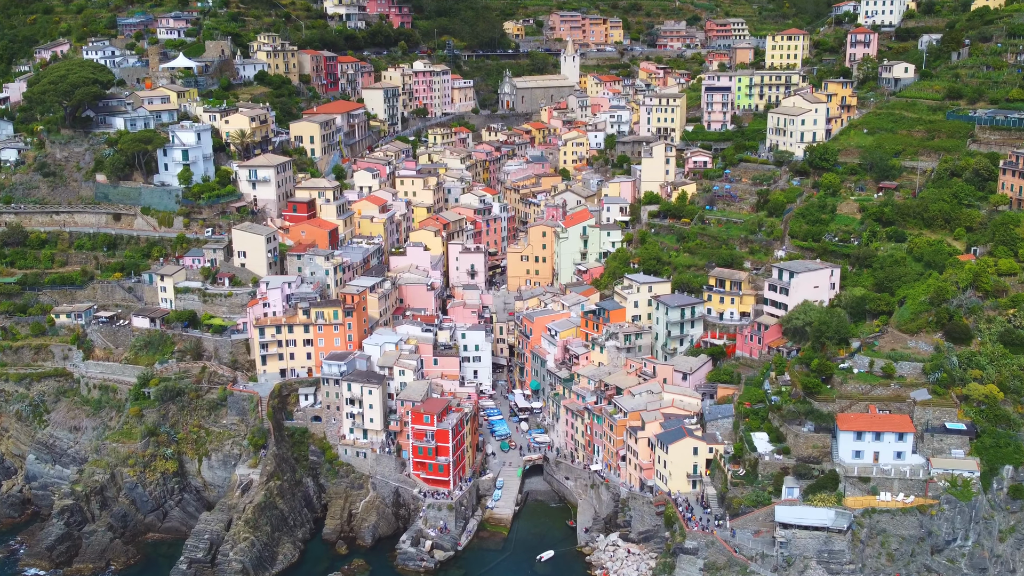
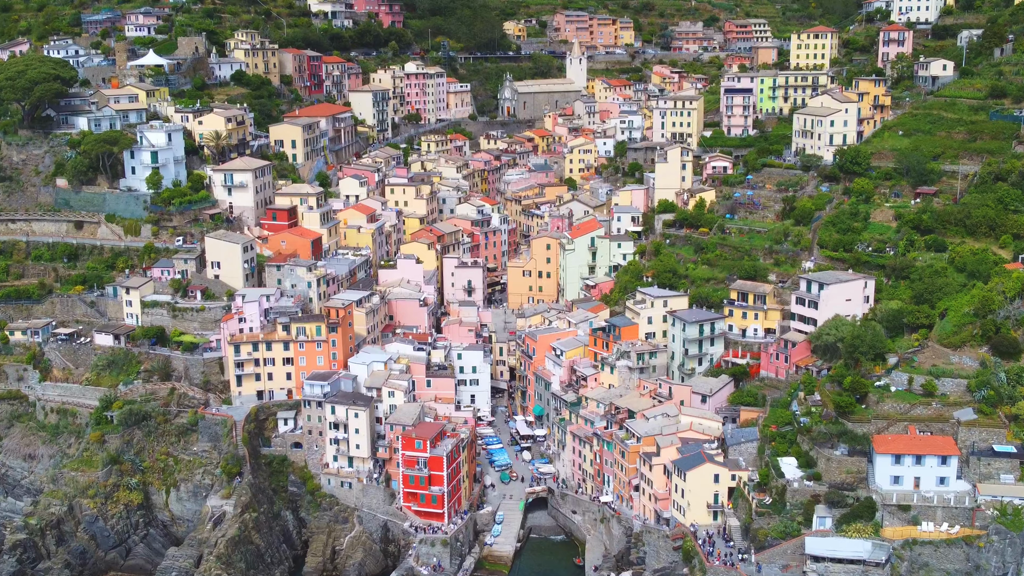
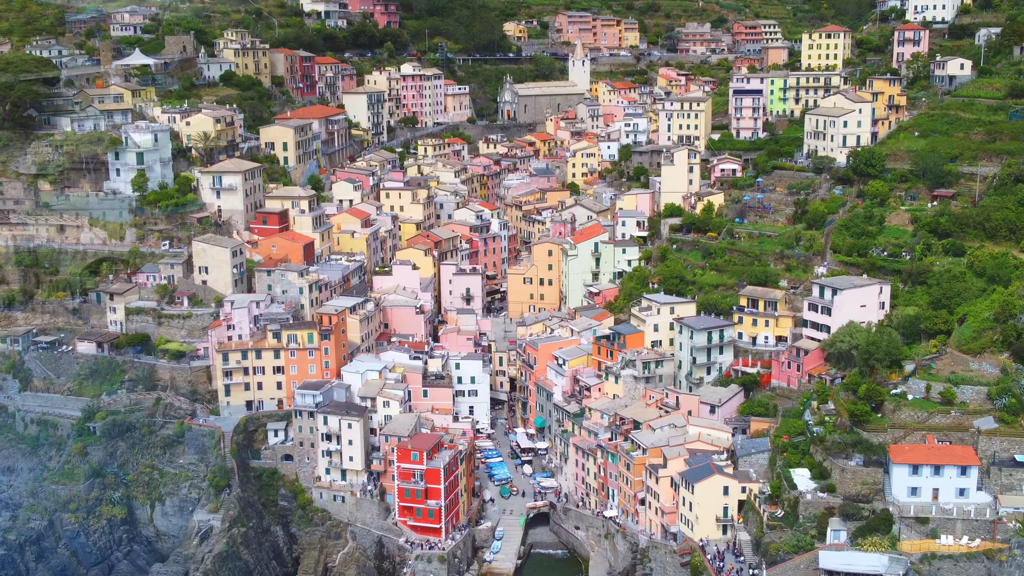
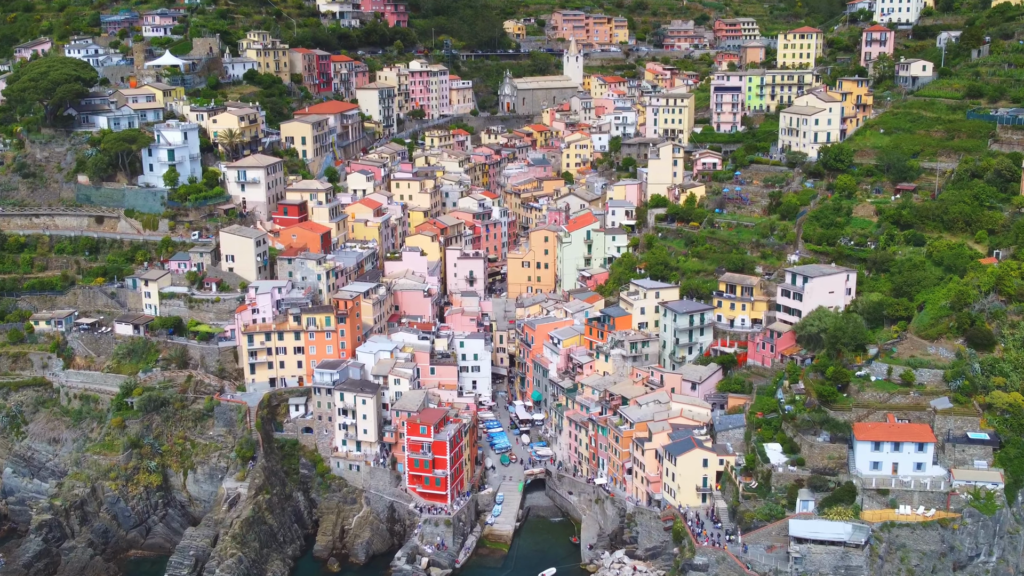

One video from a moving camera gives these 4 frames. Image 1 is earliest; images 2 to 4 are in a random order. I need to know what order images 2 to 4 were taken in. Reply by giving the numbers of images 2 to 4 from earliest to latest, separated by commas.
4, 2, 3
